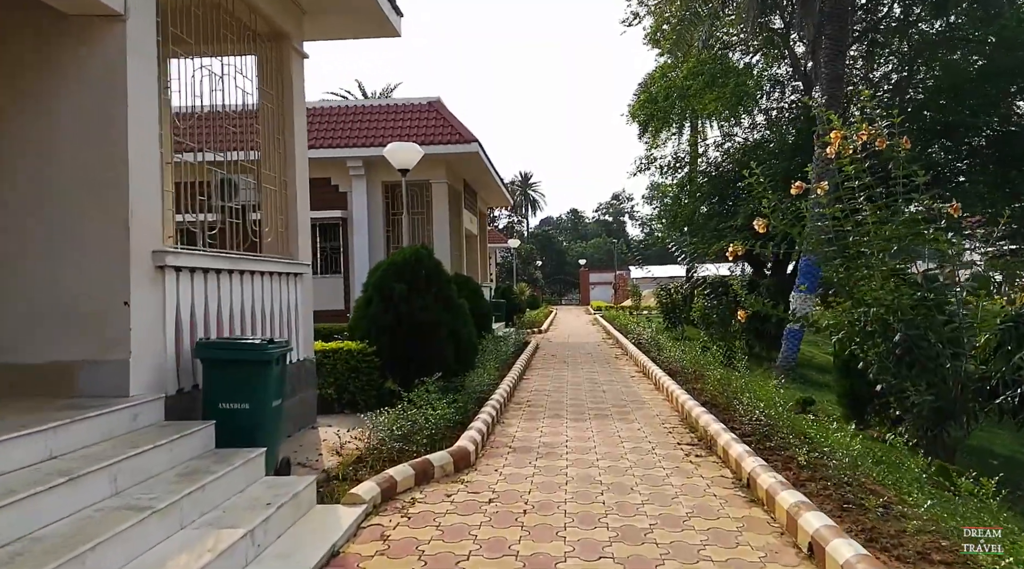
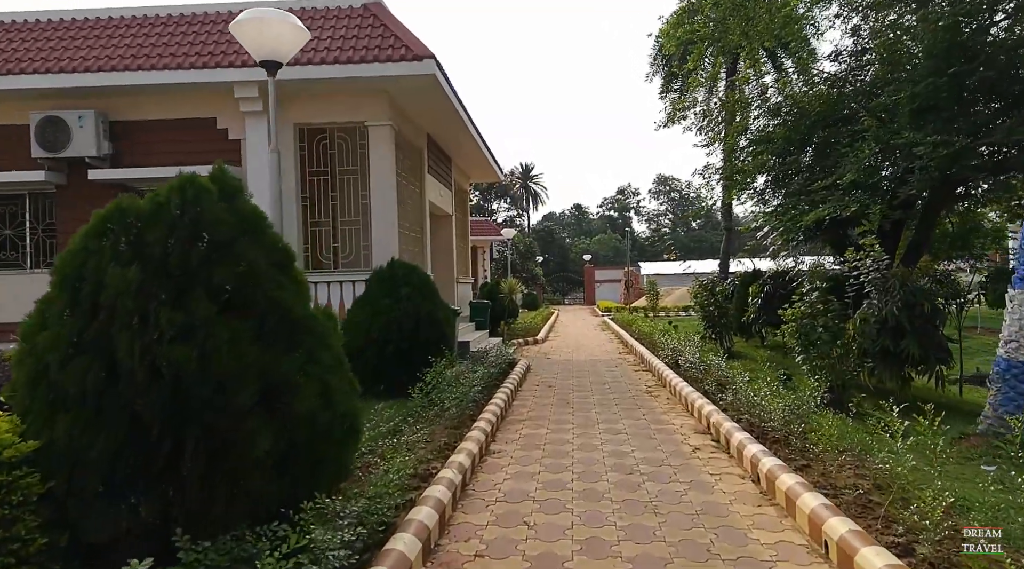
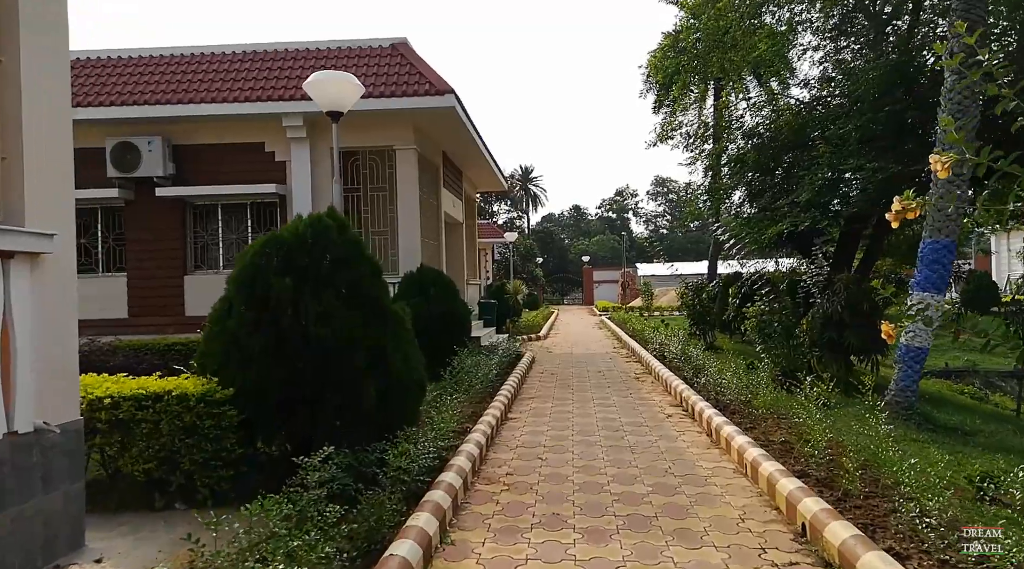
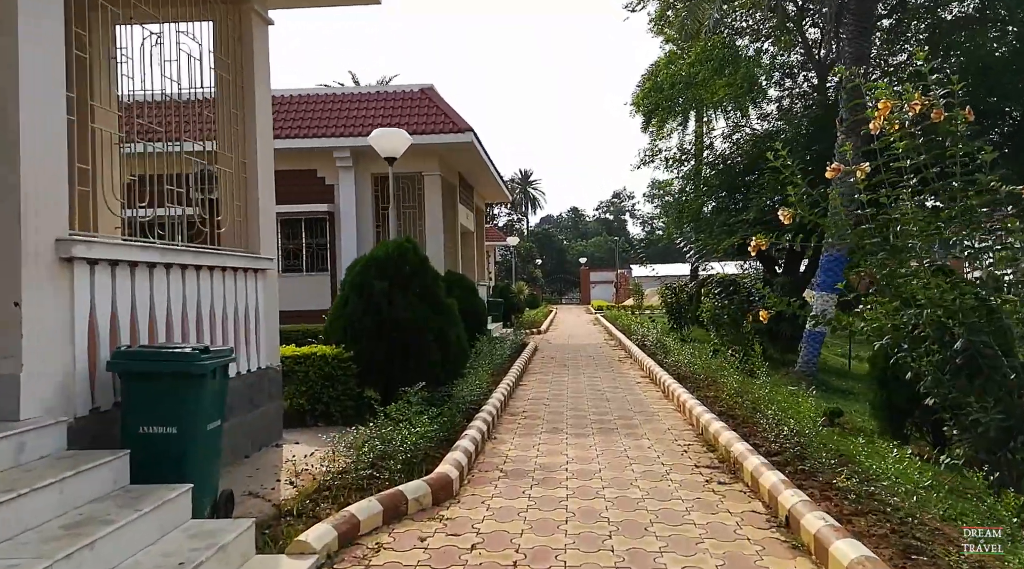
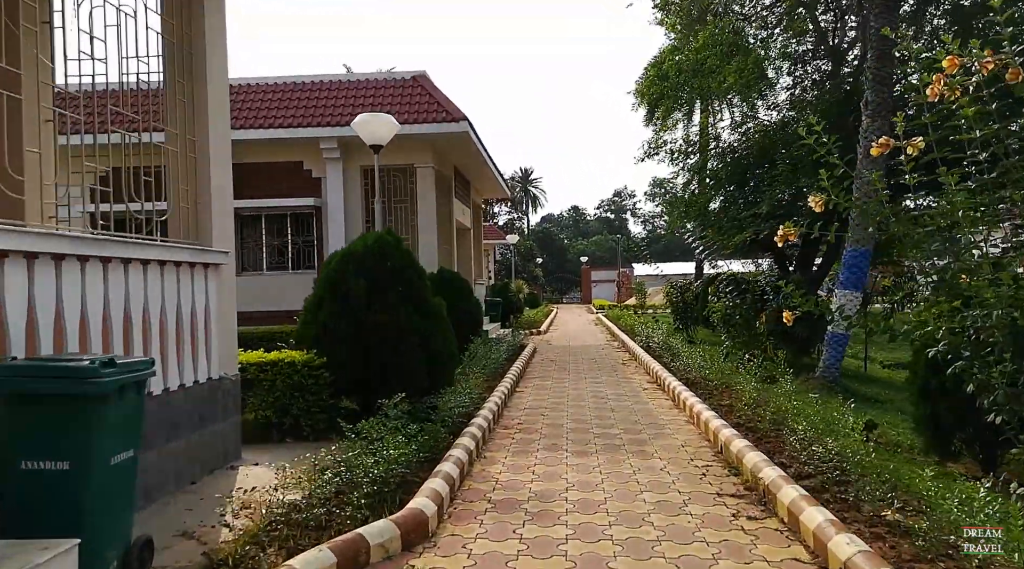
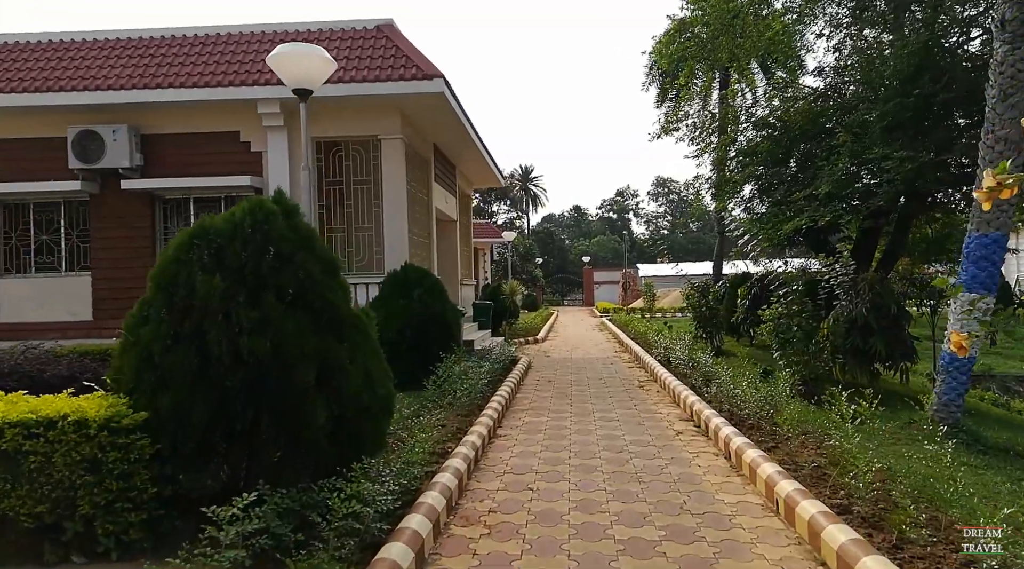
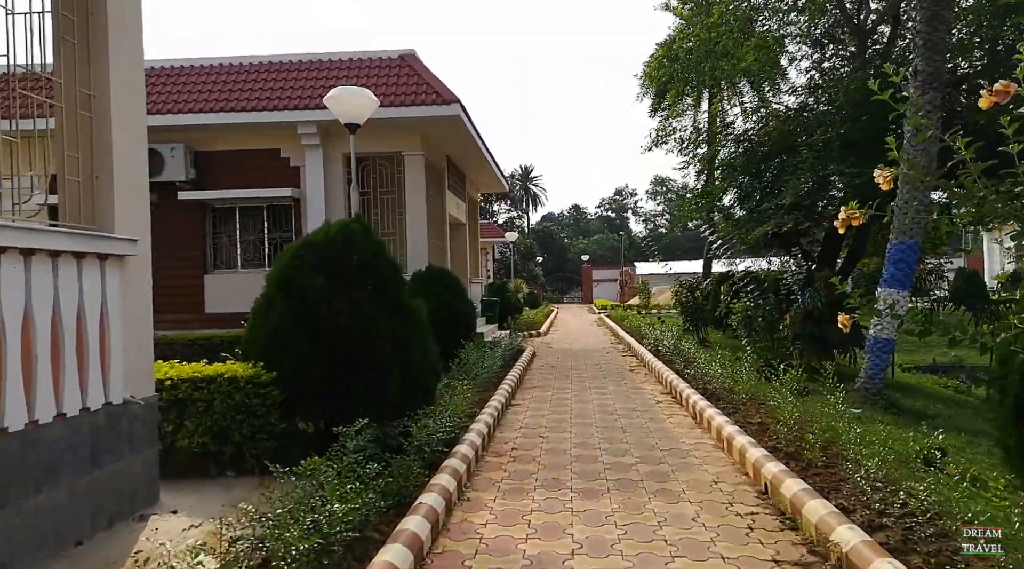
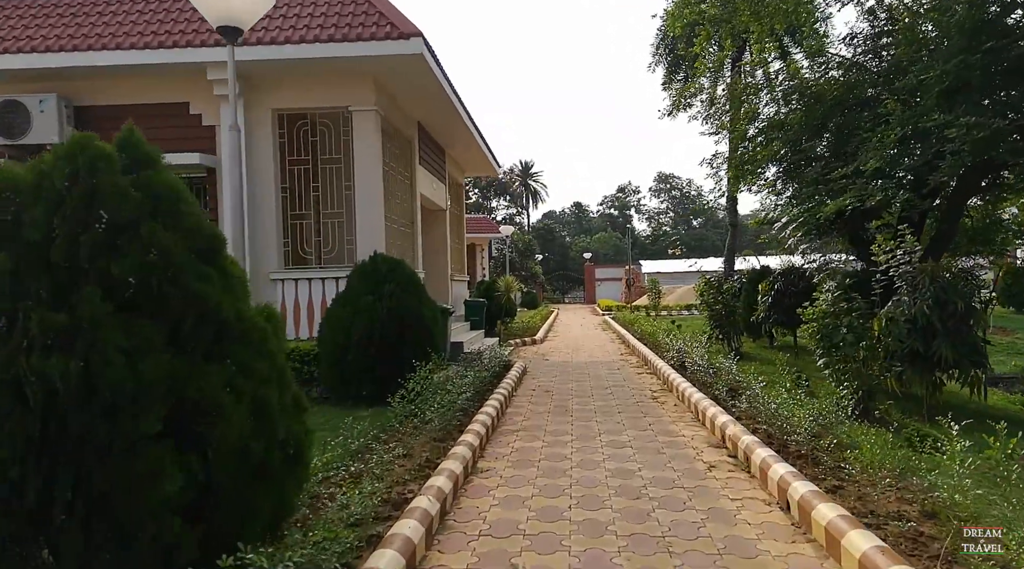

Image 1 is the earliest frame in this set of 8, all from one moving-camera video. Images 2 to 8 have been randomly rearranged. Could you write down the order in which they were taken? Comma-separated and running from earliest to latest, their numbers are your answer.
4, 5, 7, 3, 6, 2, 8
